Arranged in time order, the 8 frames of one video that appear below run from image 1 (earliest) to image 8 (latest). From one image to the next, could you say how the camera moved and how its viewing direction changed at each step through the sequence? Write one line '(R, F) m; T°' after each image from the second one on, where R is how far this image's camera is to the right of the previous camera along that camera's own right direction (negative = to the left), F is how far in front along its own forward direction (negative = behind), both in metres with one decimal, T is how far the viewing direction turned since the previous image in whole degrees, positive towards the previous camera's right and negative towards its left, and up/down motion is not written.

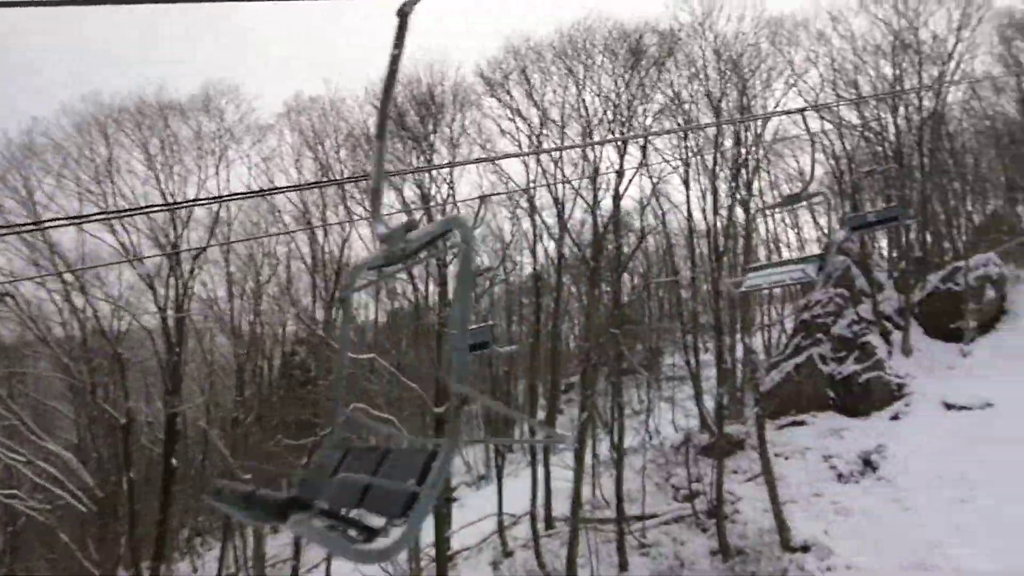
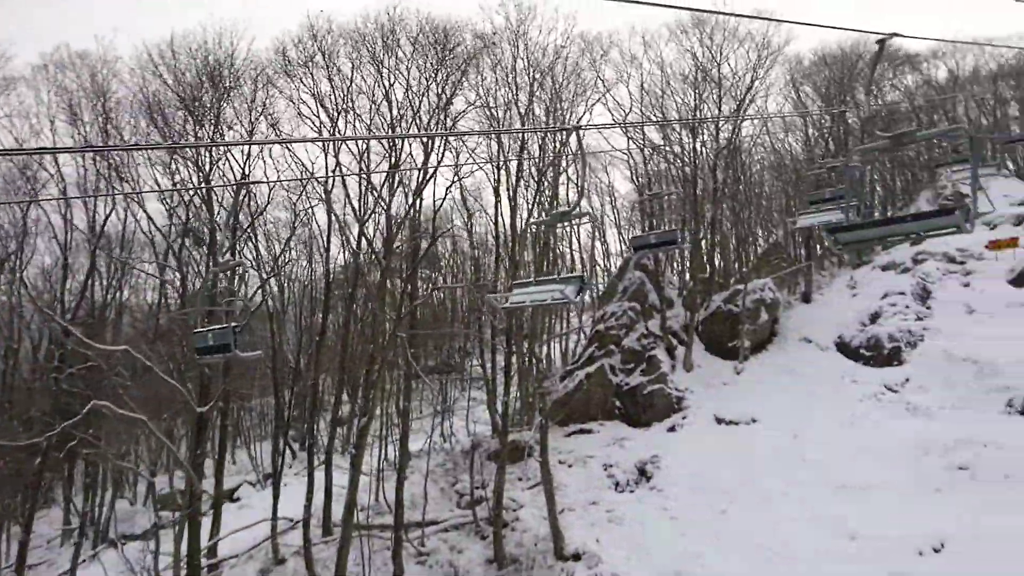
(+0.4, +0.2) m; +12°
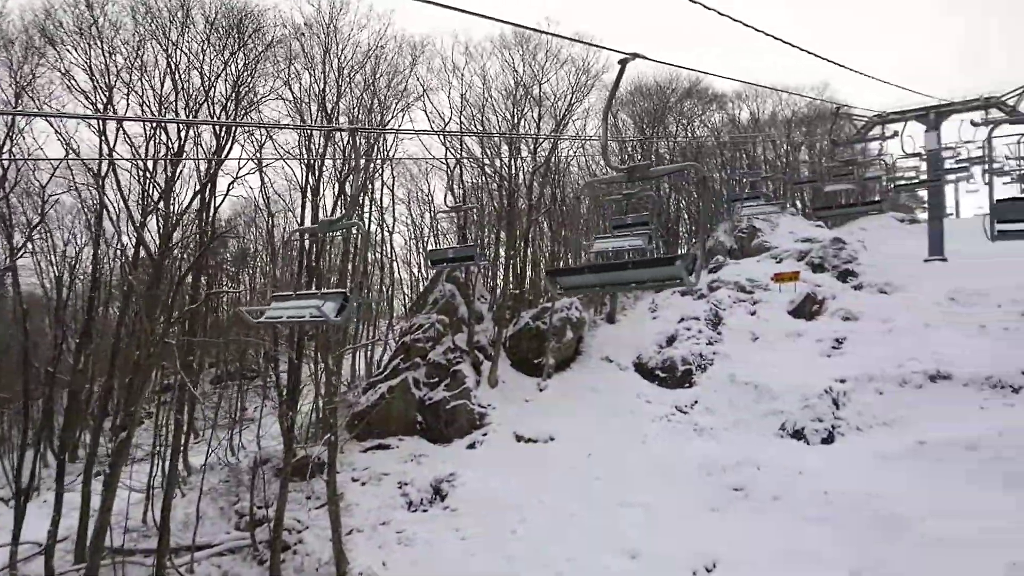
(+0.3, +0.3) m; +12°
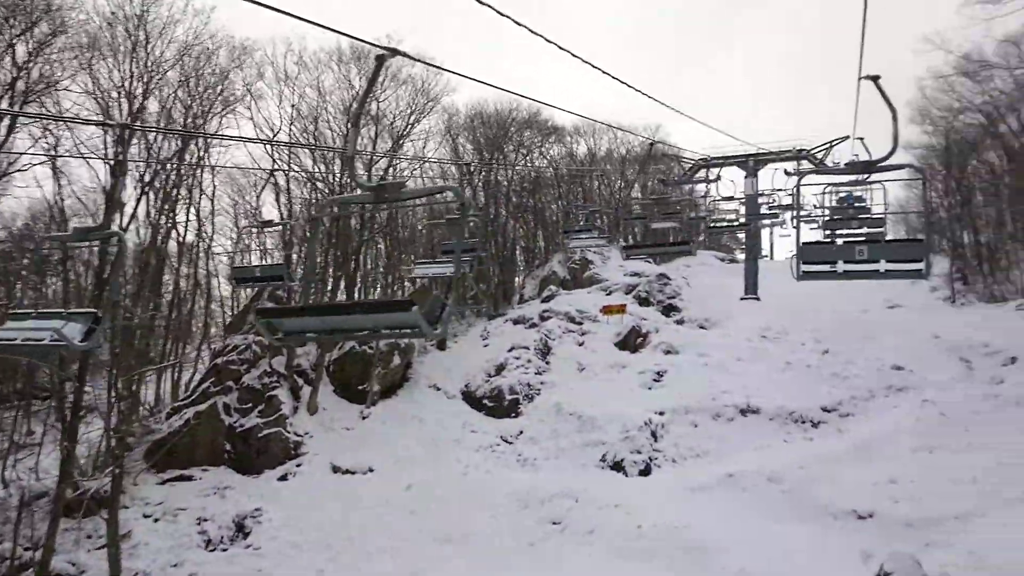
(+0.2, +0.3) m; +11°
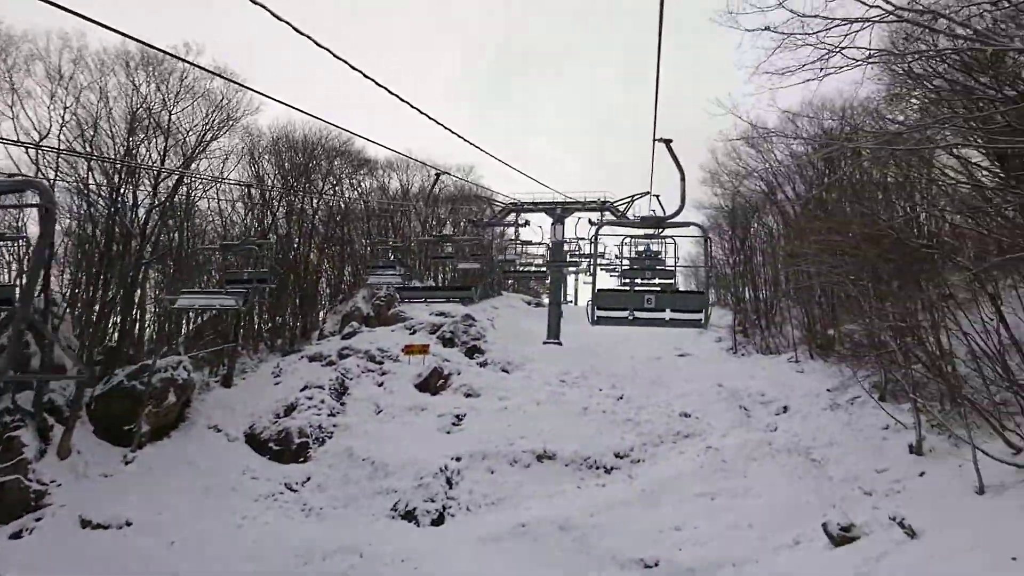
(+0.2, +0.4) m; +13°
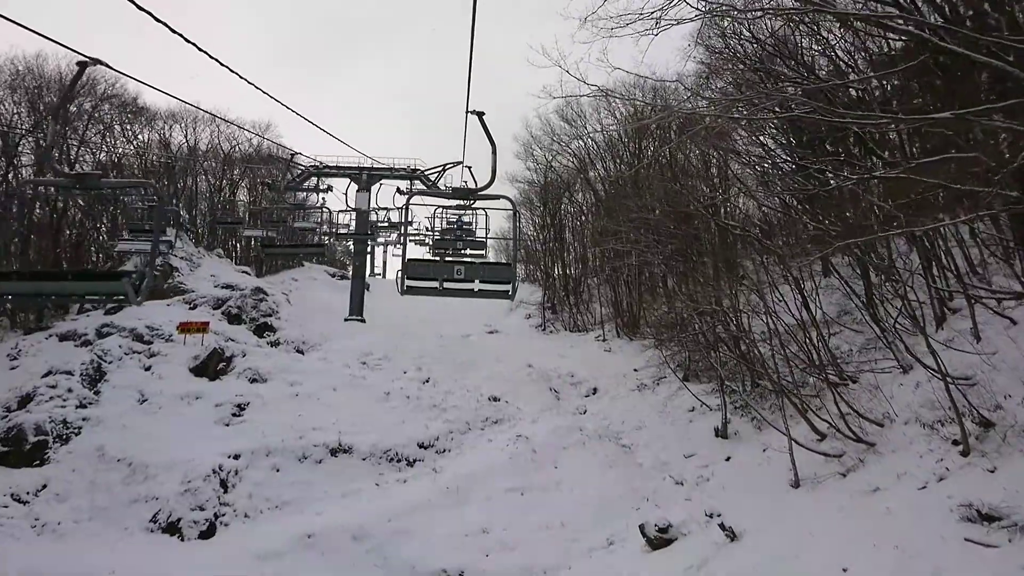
(+0.2, +1.2) m; +13°
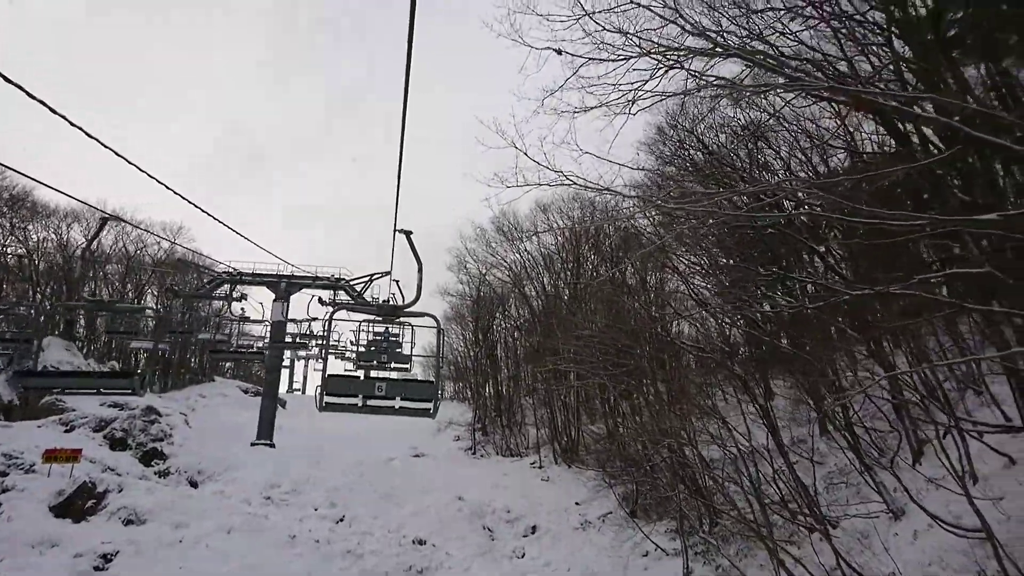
(-0.1, +1.4) m; +5°
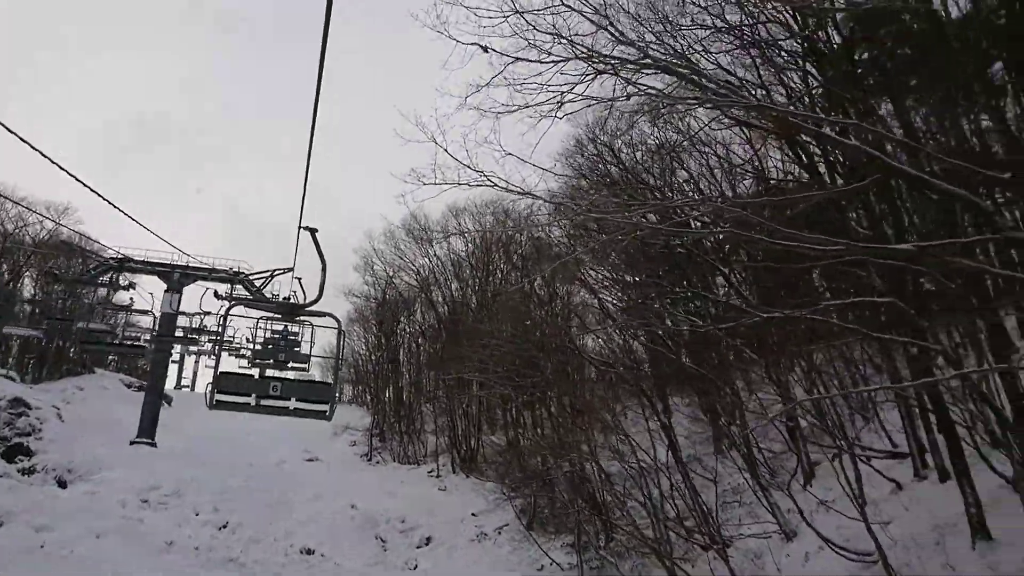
(0.0, +0.3) m; +7°
